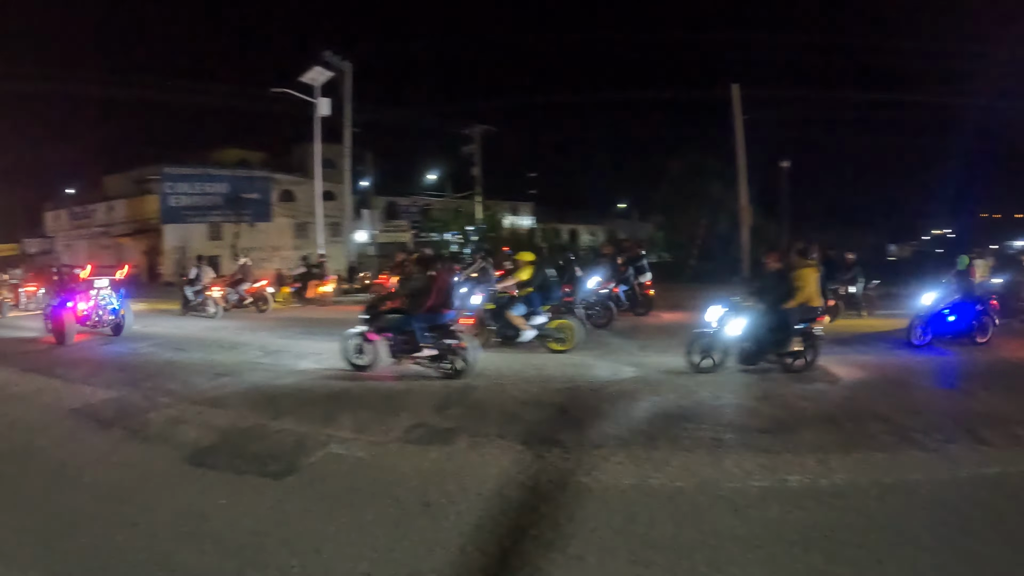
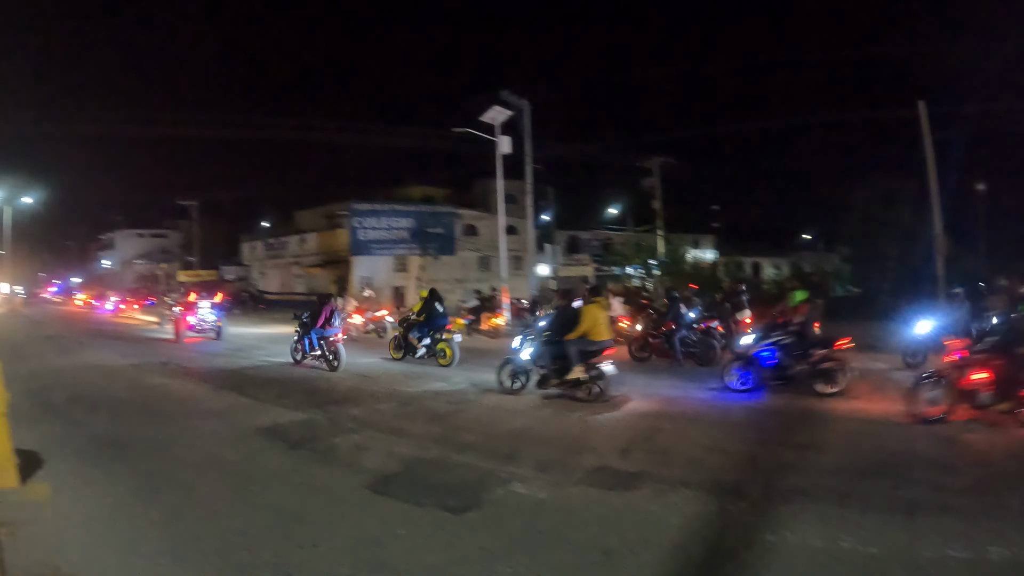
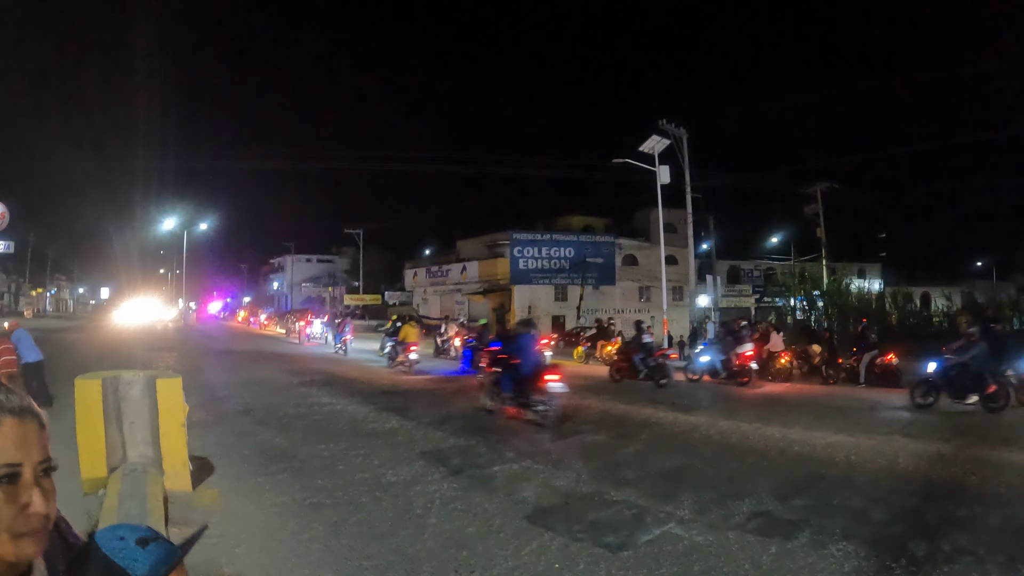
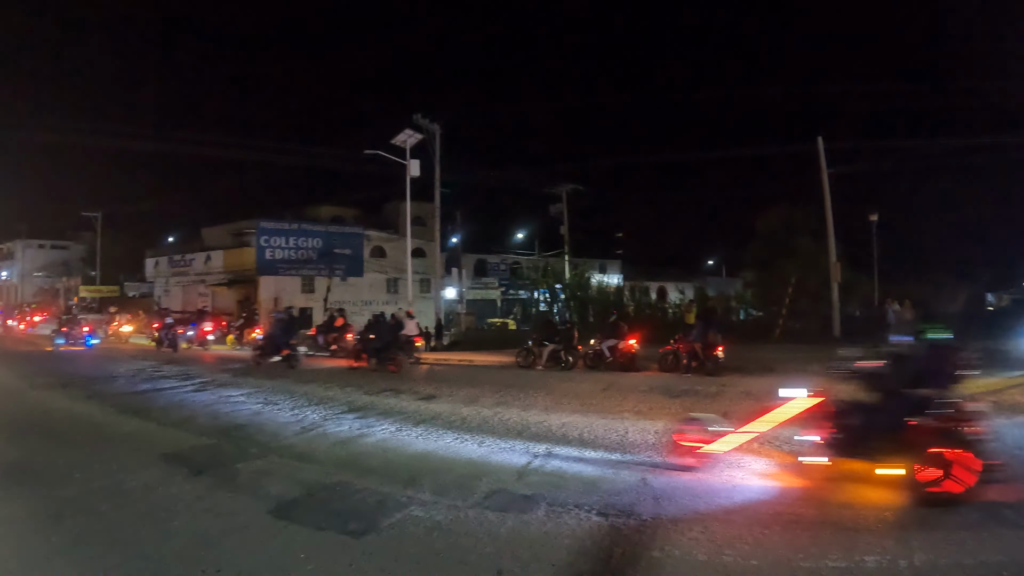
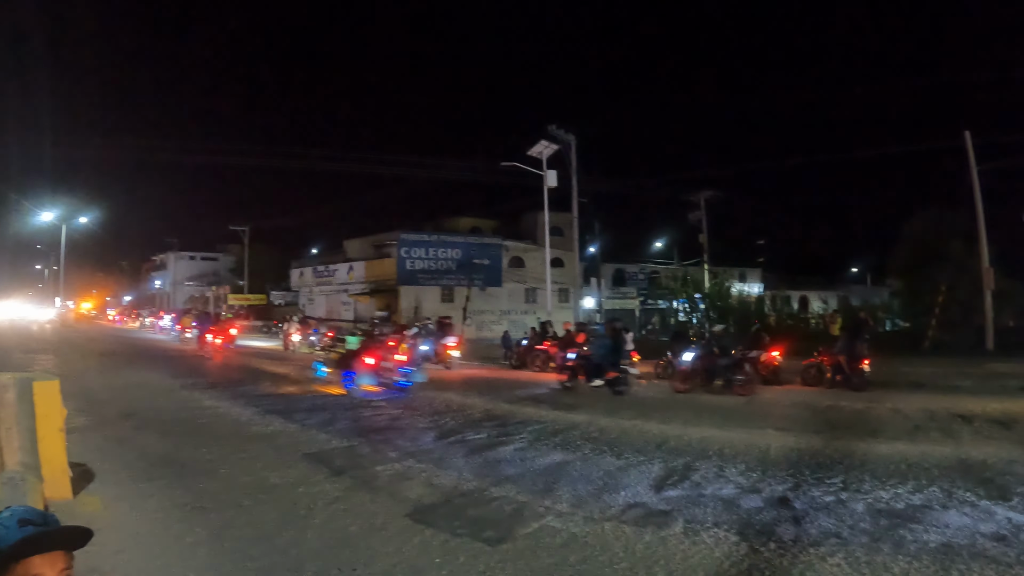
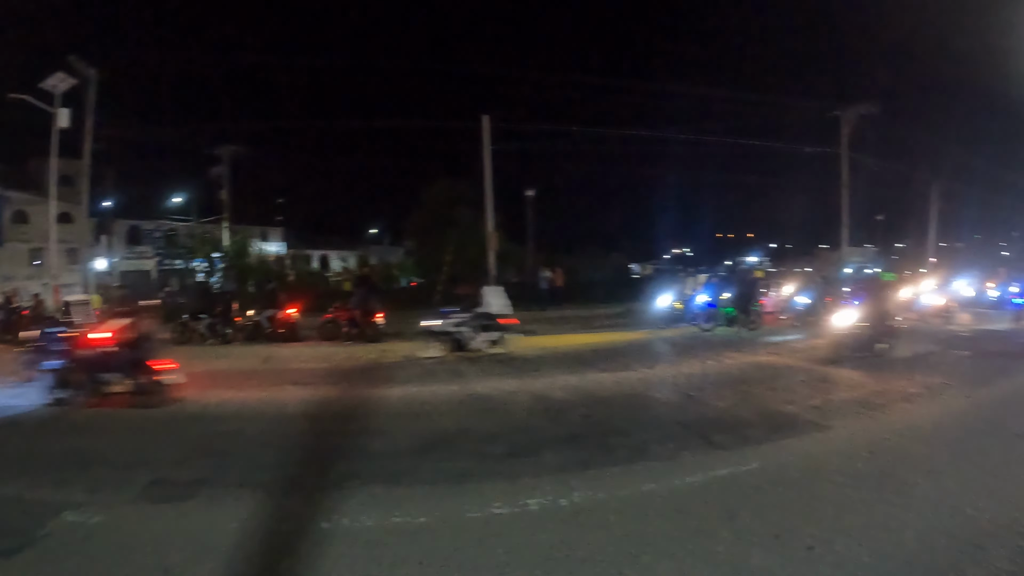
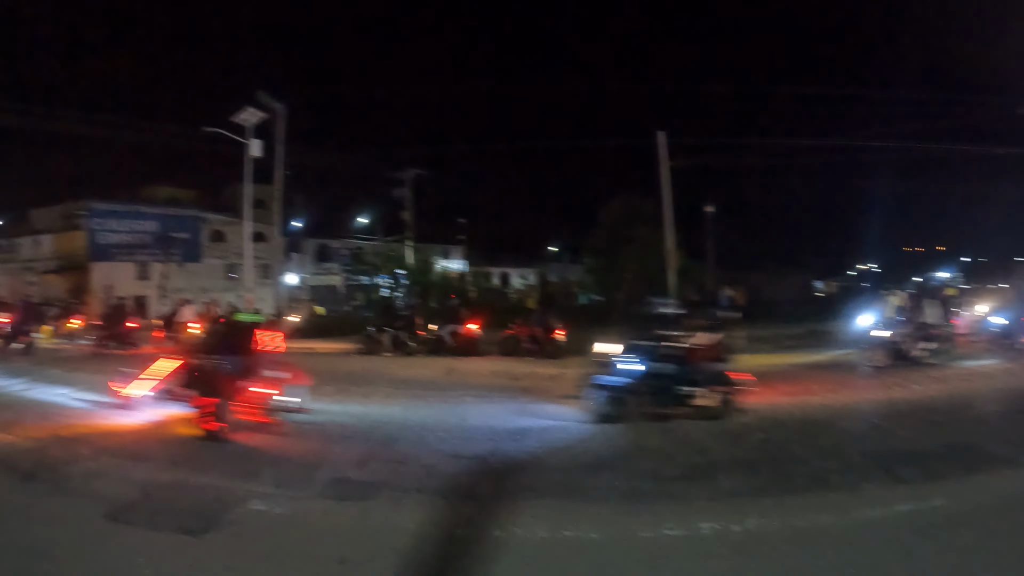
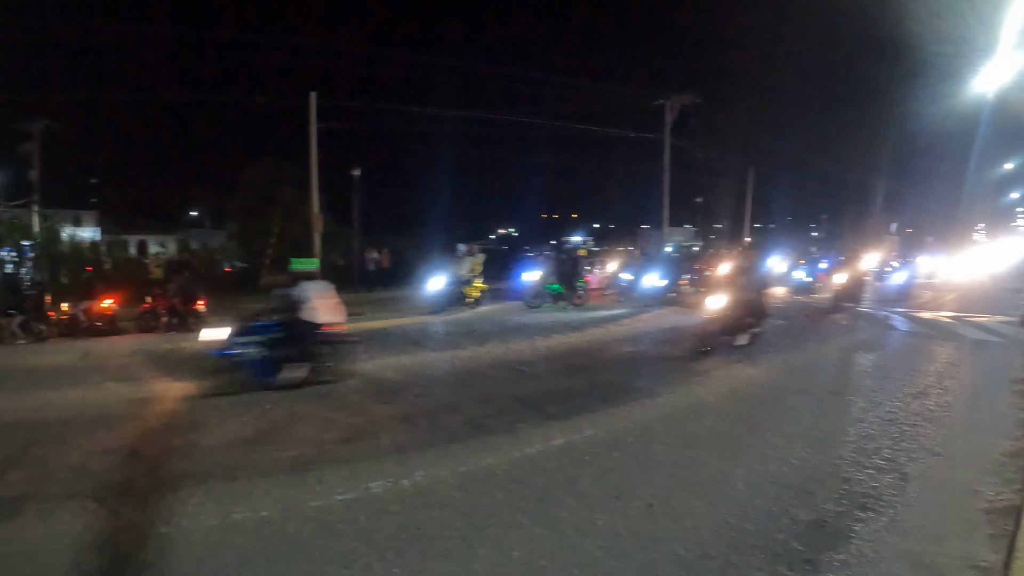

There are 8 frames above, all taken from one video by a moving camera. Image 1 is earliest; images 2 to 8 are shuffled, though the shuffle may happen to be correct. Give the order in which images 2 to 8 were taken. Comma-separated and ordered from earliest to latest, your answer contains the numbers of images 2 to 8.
2, 3, 5, 4, 7, 6, 8
